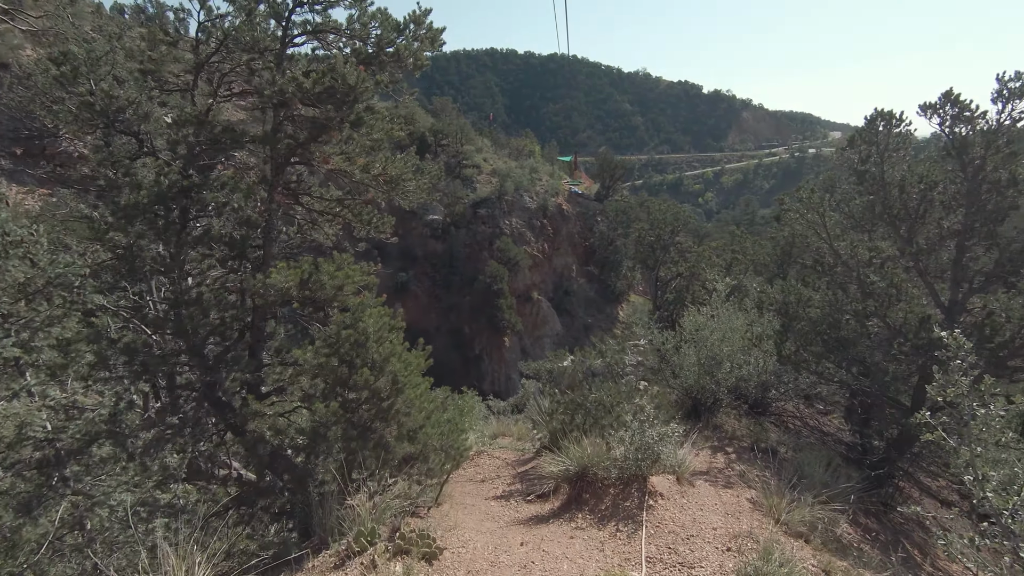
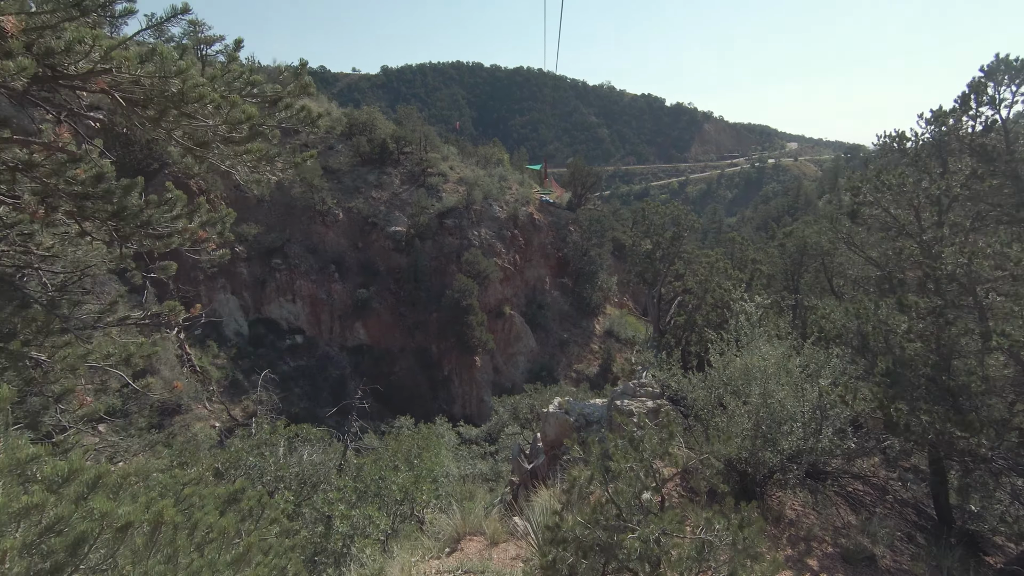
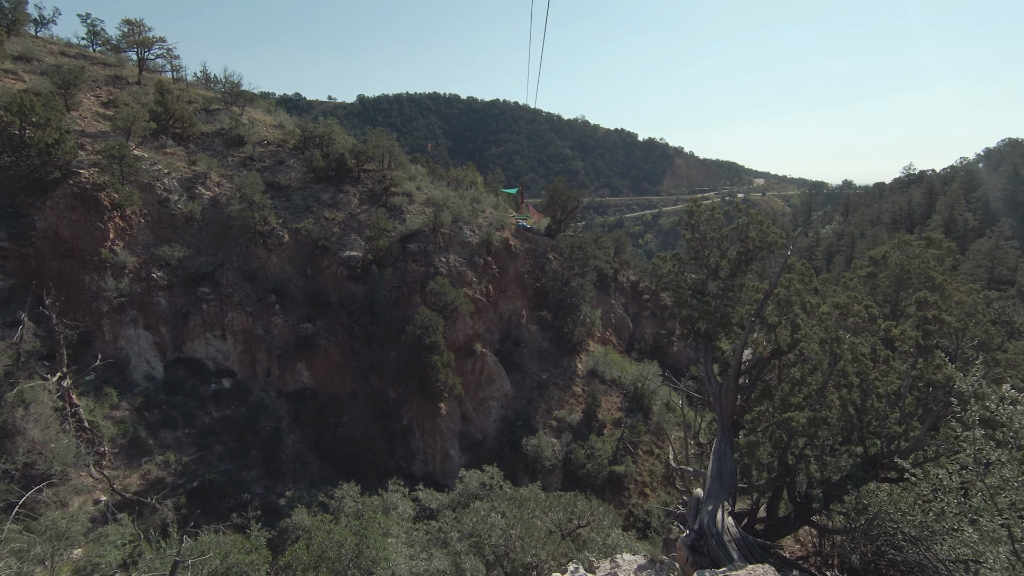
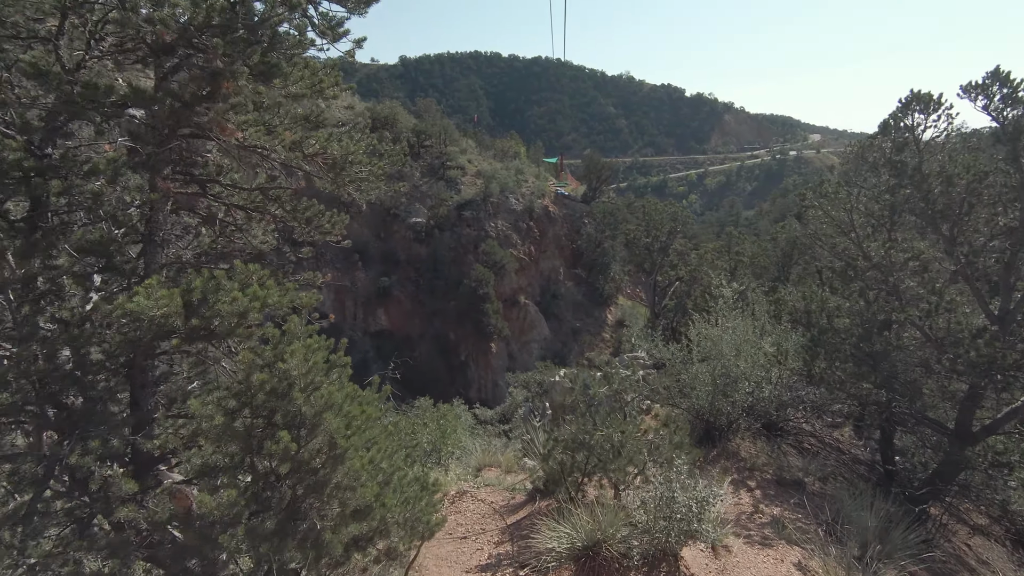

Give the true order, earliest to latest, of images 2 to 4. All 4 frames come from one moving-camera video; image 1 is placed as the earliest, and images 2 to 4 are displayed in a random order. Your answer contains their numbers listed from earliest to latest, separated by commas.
4, 2, 3
